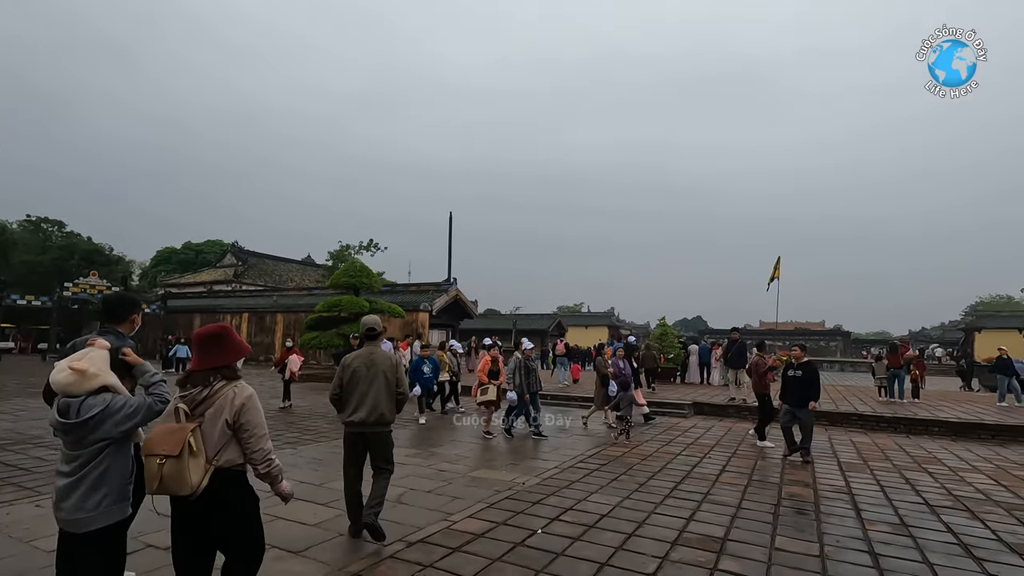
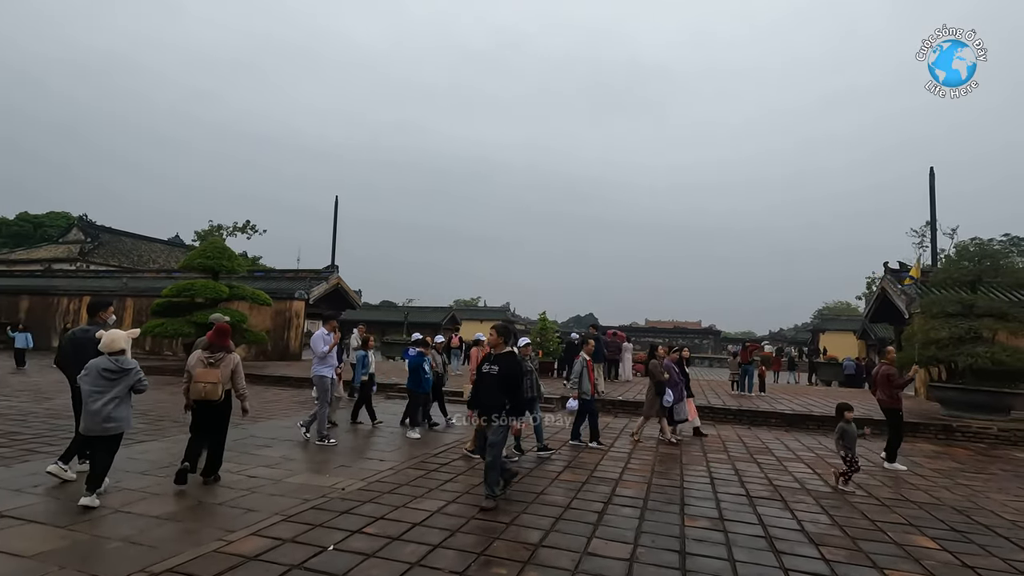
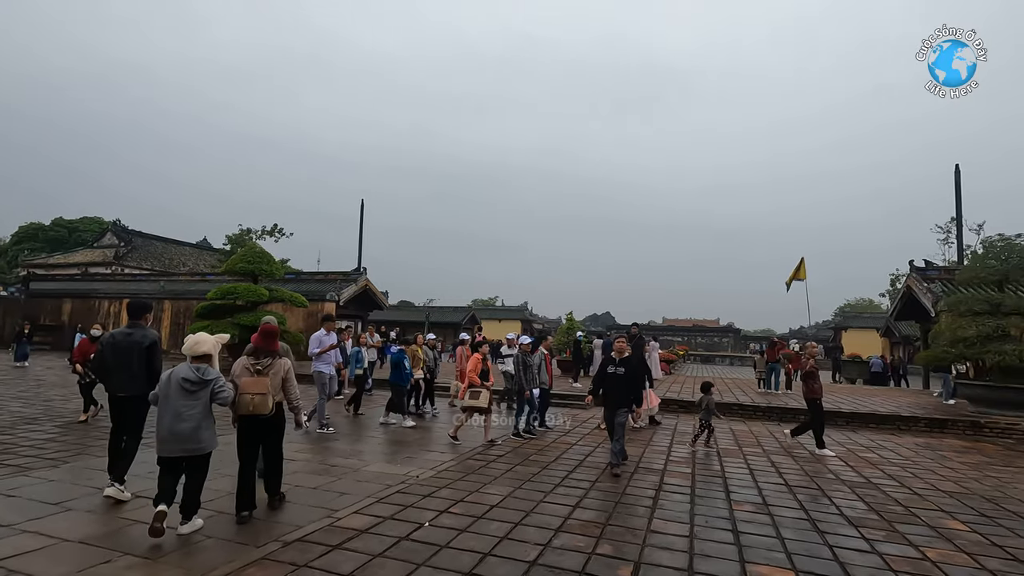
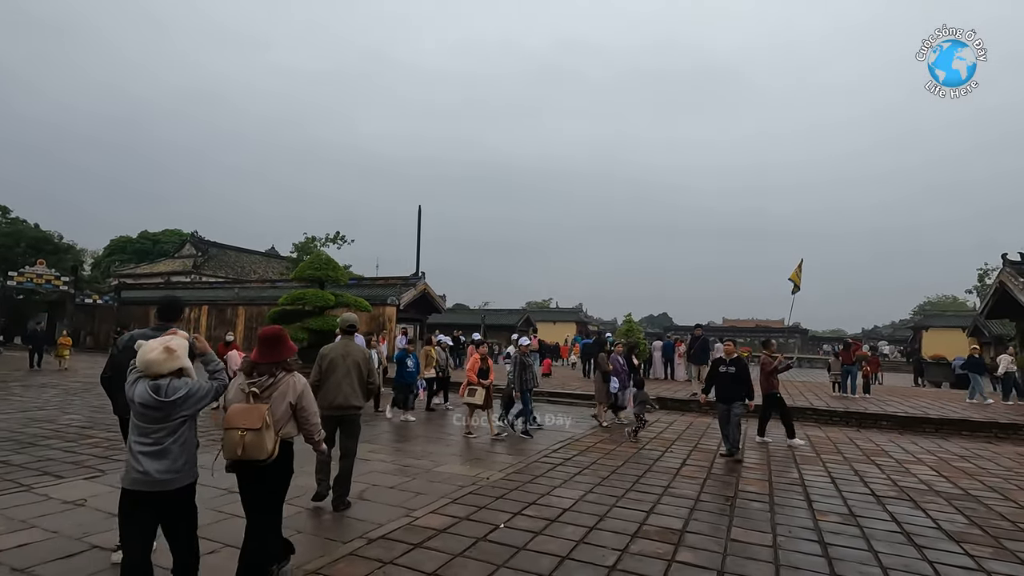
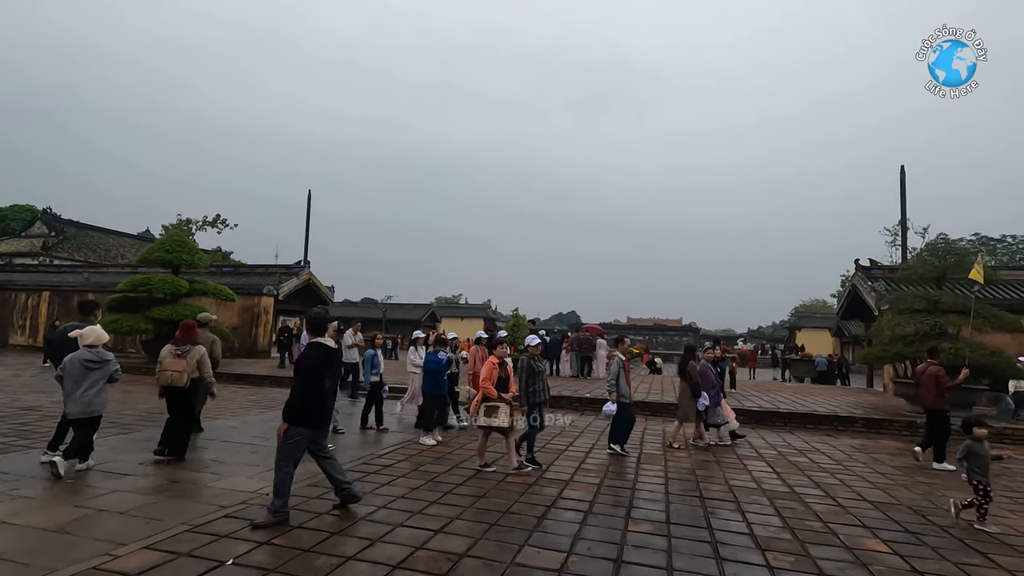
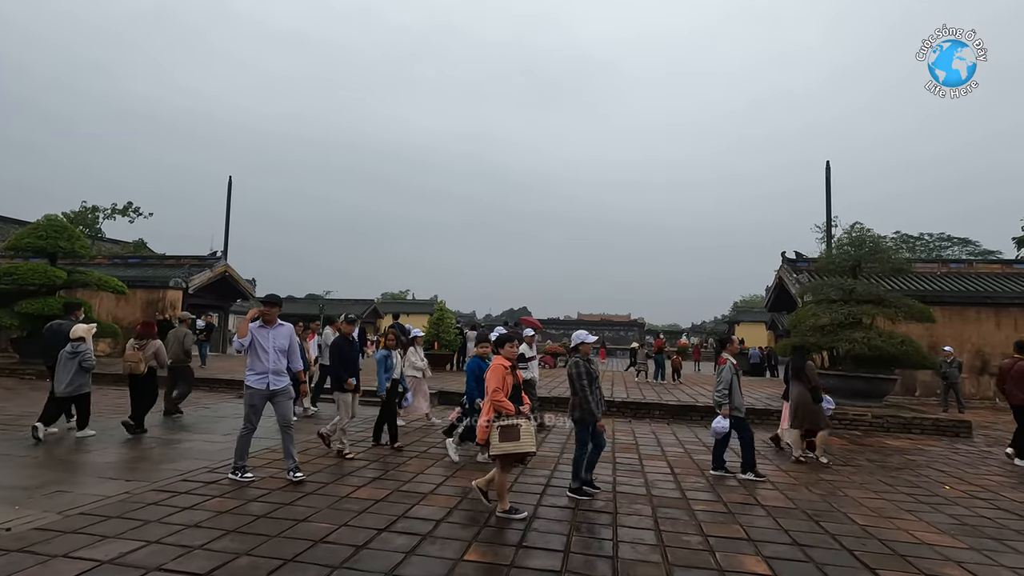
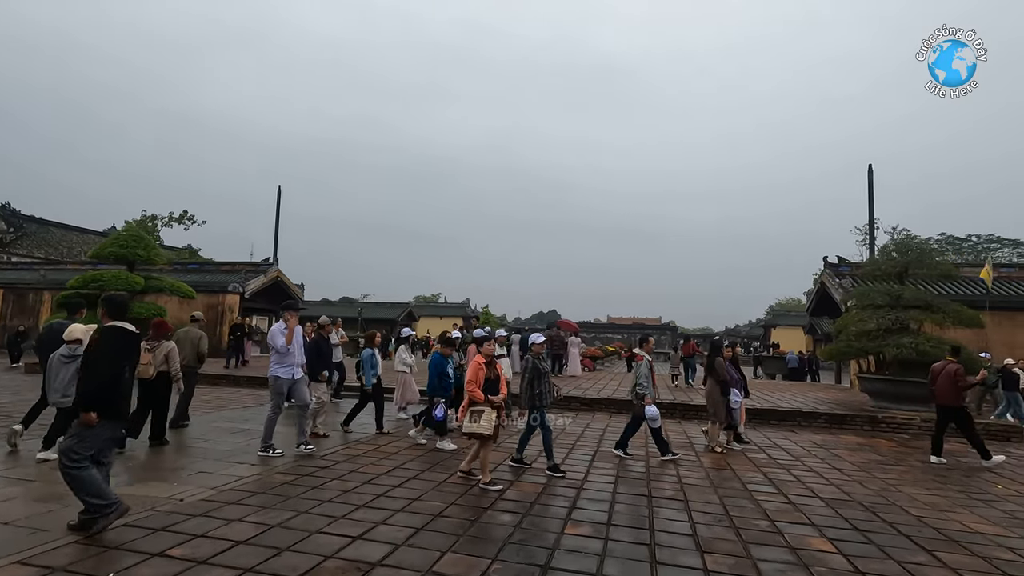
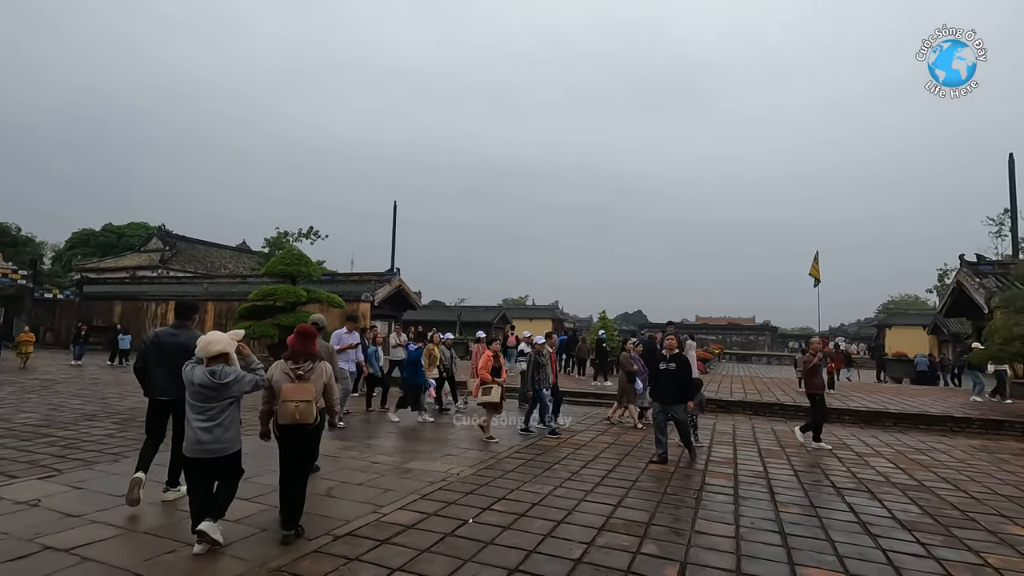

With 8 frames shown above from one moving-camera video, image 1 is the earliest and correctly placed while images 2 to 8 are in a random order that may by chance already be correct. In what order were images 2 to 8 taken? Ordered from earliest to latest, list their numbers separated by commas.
4, 8, 3, 2, 5, 7, 6
